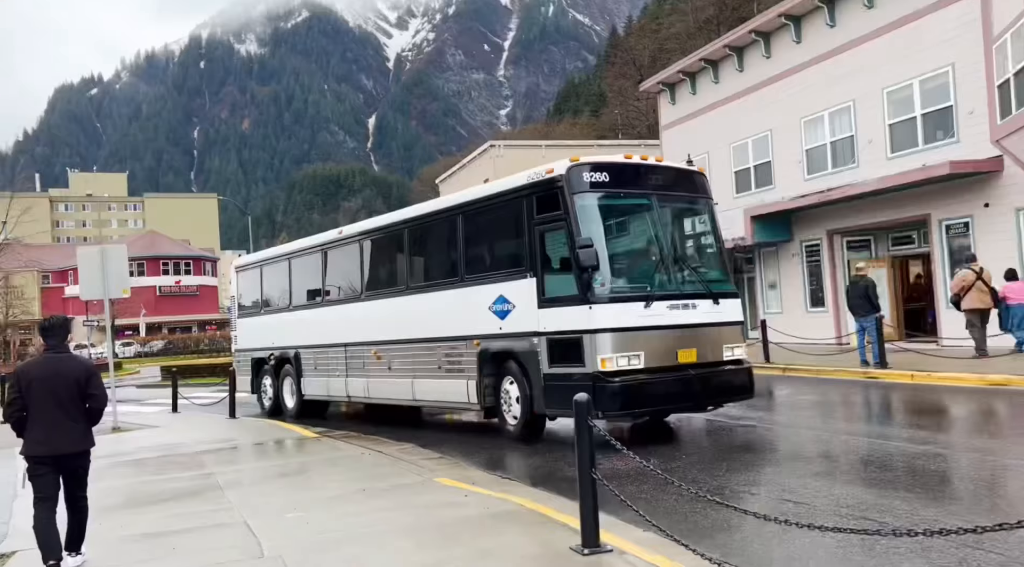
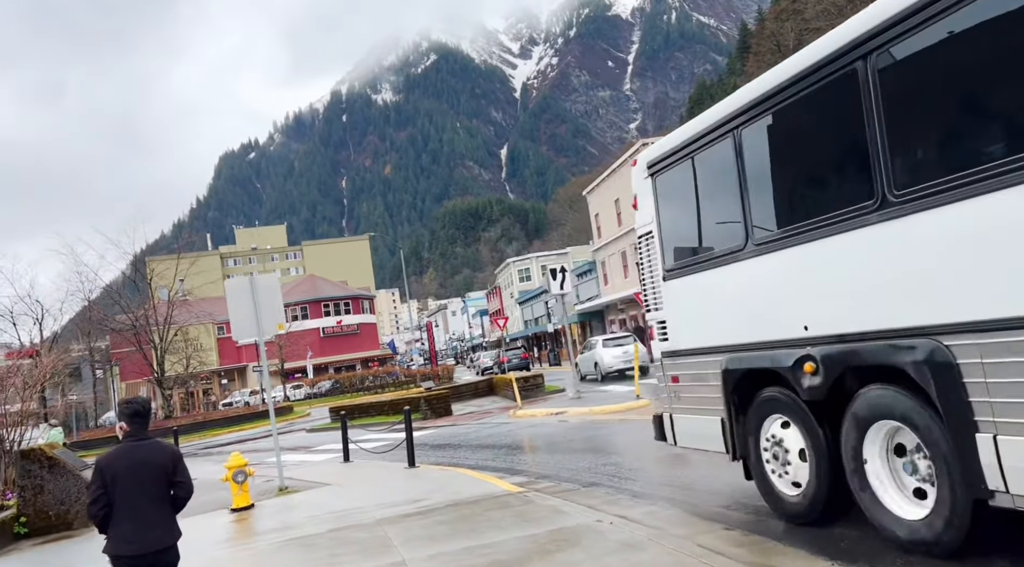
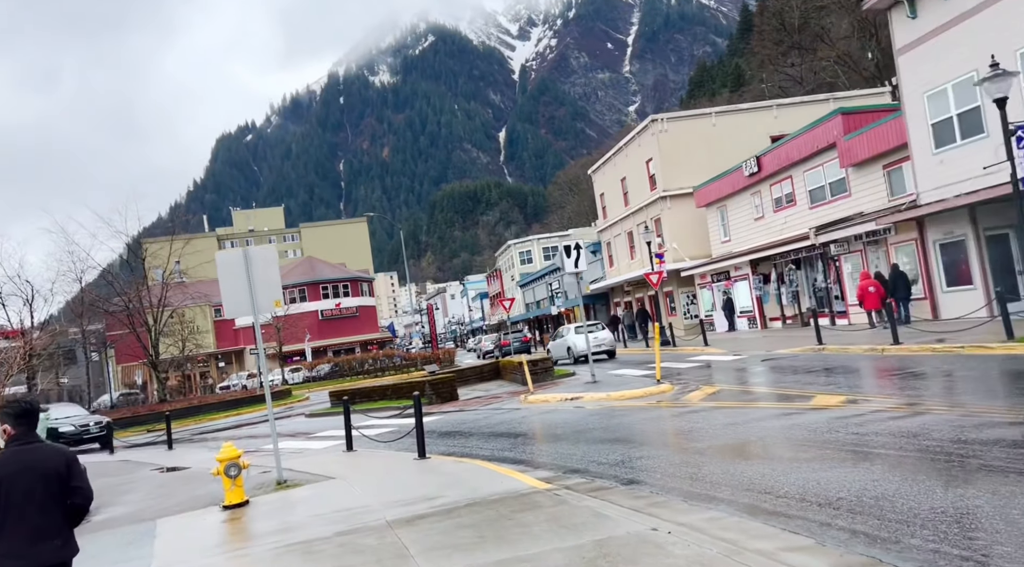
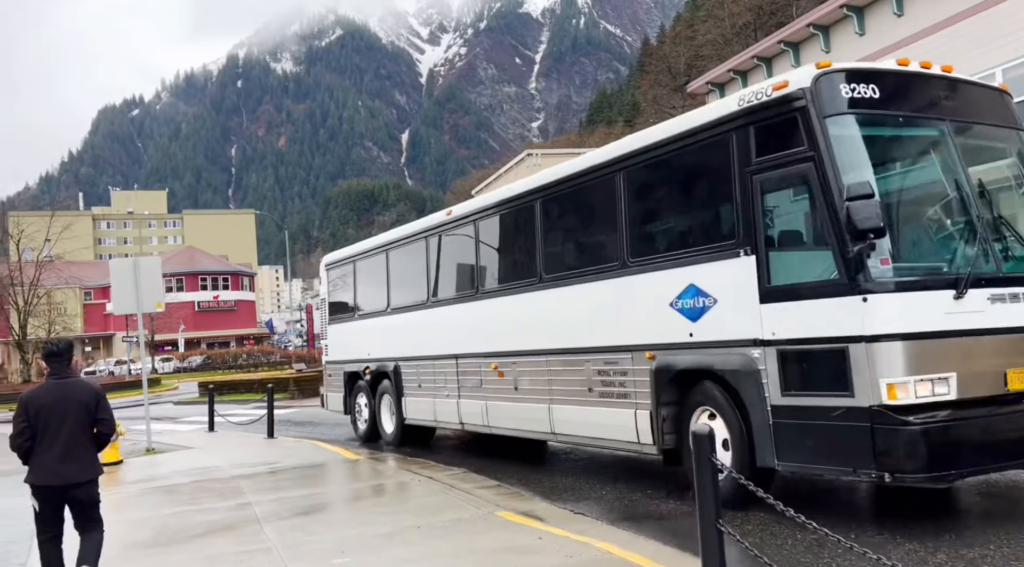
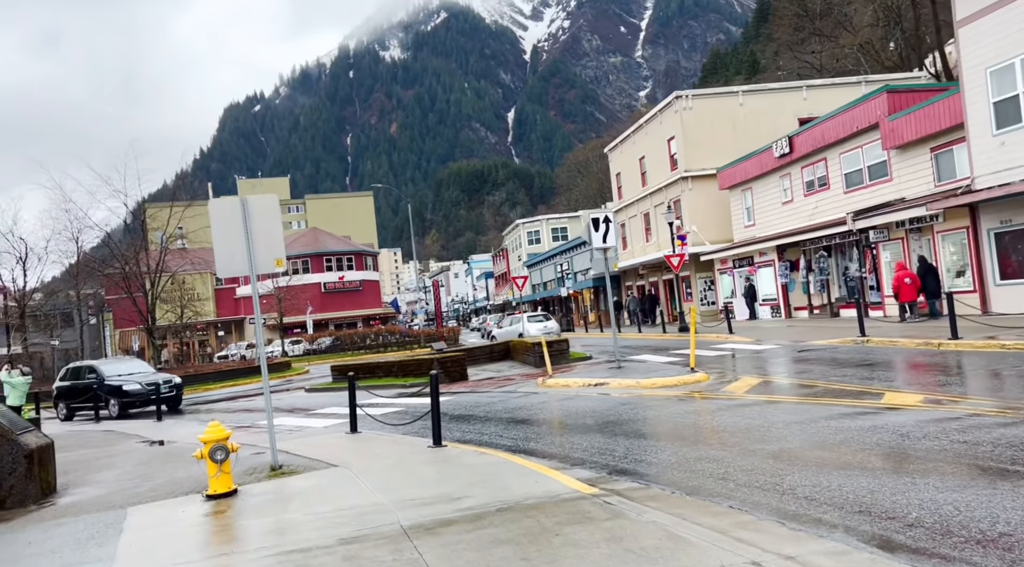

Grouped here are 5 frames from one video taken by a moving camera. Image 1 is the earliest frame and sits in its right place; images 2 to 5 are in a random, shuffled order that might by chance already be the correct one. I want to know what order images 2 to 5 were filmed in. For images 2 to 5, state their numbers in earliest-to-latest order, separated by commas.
4, 2, 3, 5
